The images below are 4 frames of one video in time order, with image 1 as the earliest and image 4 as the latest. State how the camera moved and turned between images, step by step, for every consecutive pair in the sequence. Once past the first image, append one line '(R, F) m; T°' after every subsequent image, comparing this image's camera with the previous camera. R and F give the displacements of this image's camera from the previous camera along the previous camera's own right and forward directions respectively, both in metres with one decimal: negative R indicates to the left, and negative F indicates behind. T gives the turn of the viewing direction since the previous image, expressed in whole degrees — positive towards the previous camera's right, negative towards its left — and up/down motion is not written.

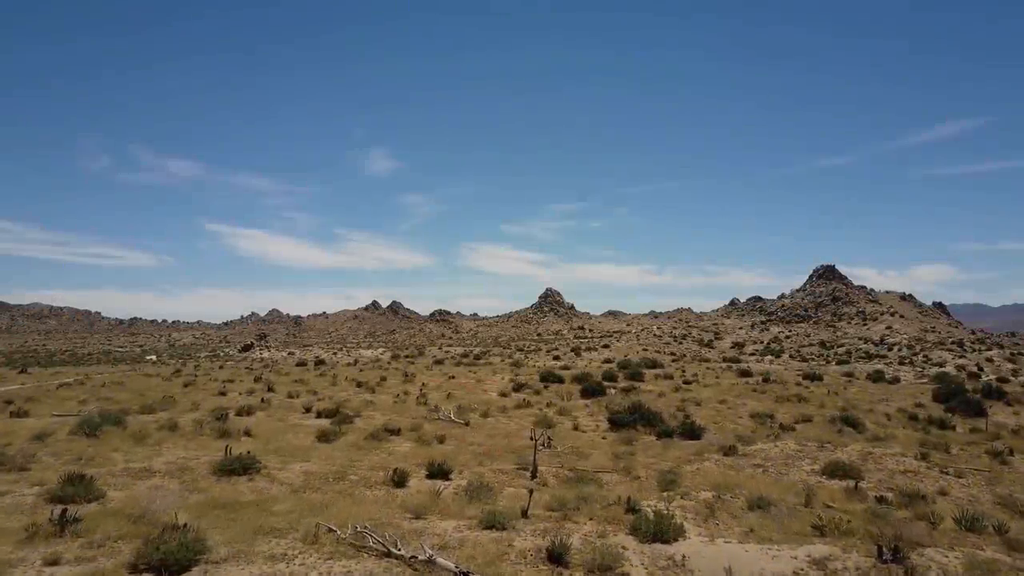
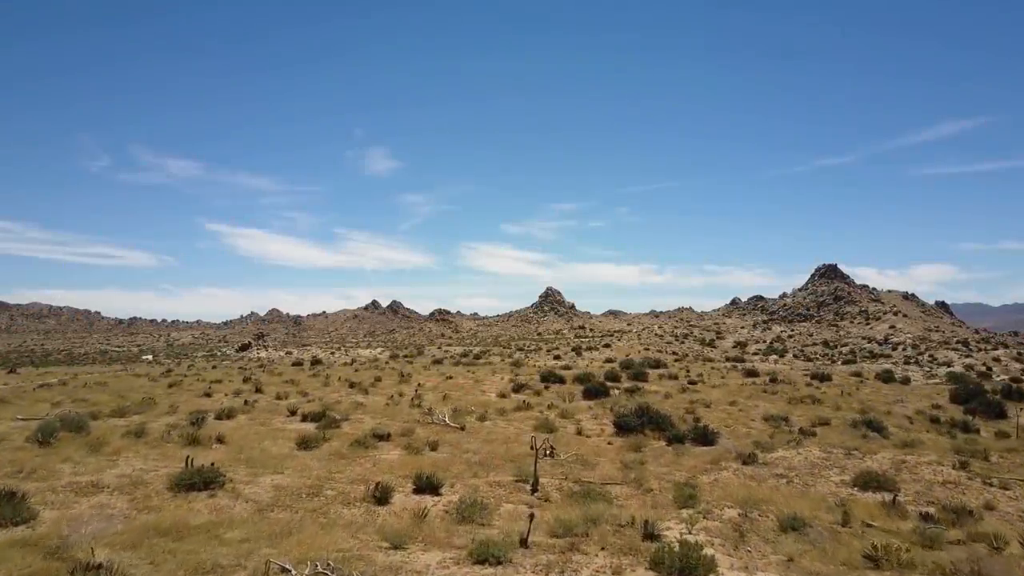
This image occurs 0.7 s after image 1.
(0.0, +0.4) m; 0°
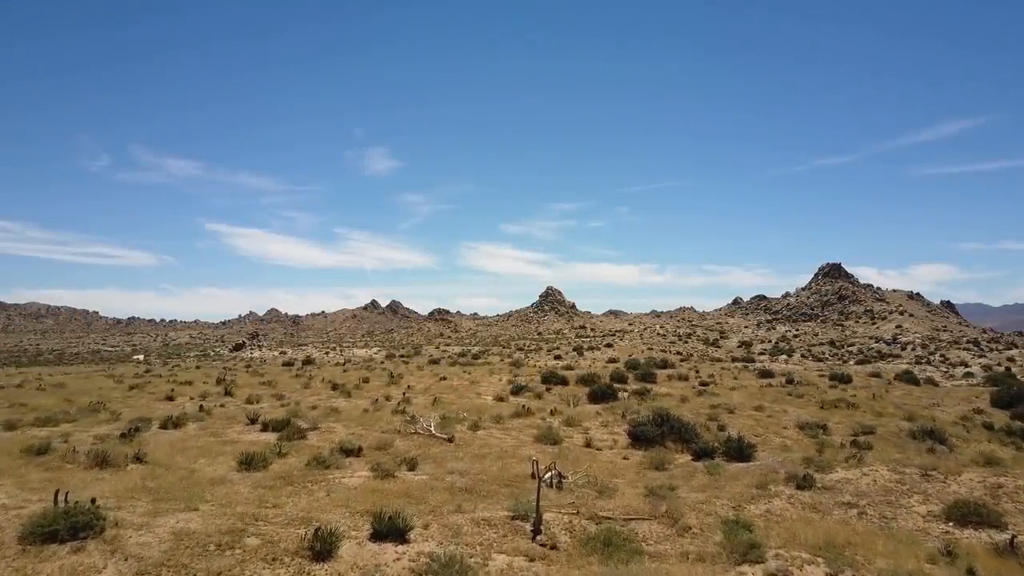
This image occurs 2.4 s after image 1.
(0.0, +0.9) m; 0°
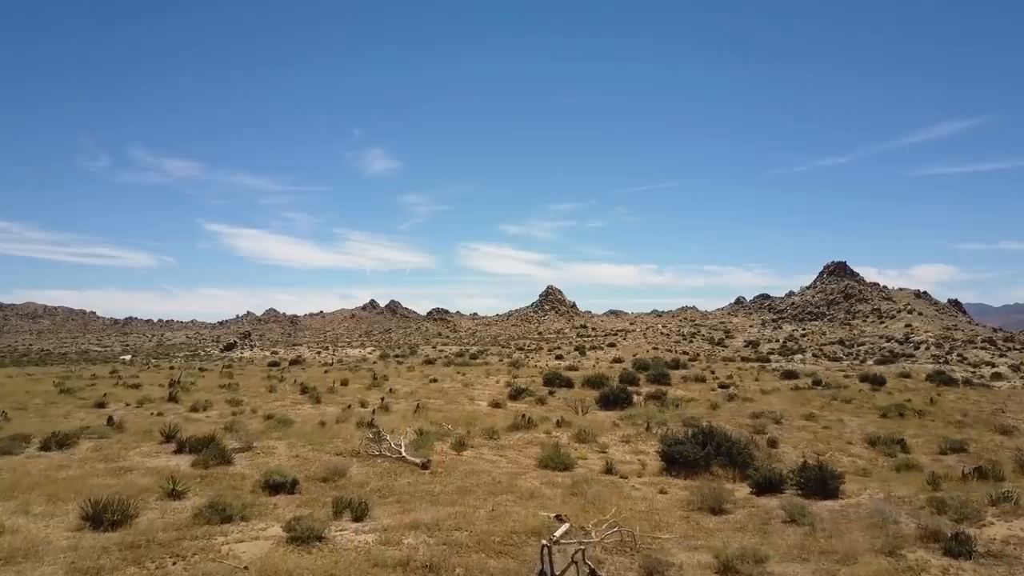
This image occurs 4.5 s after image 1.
(0.0, +1.2) m; 0°
